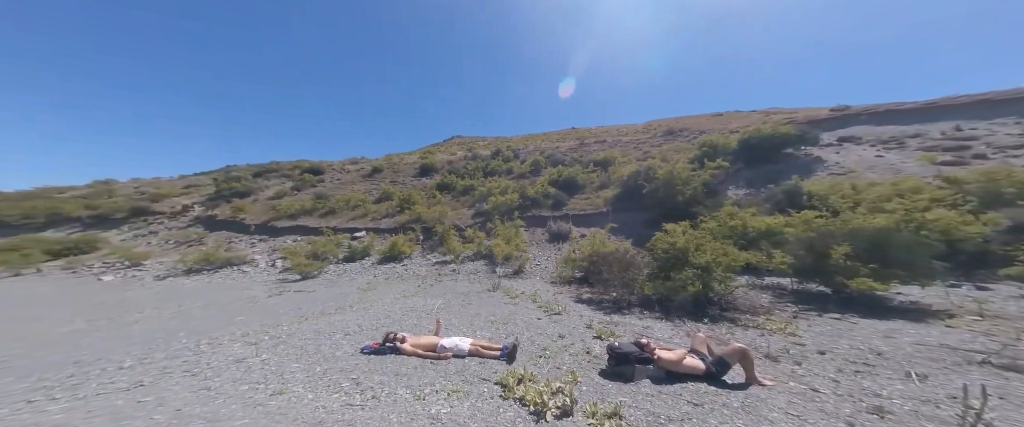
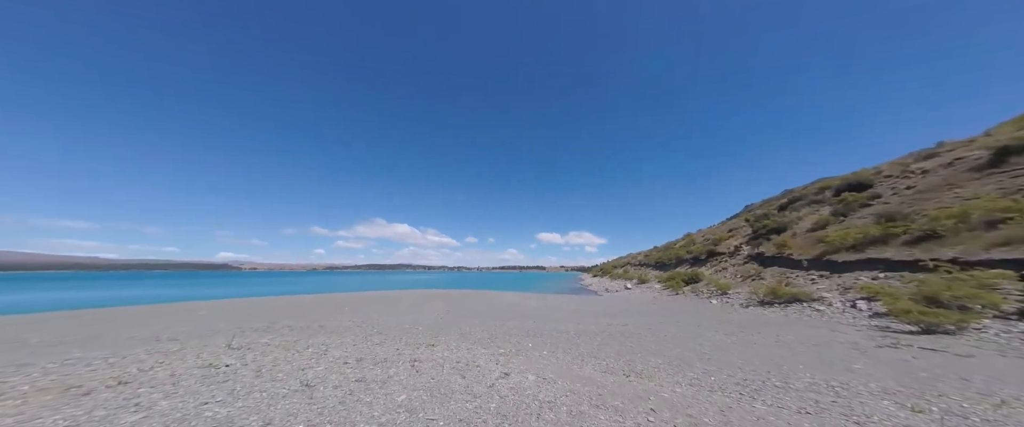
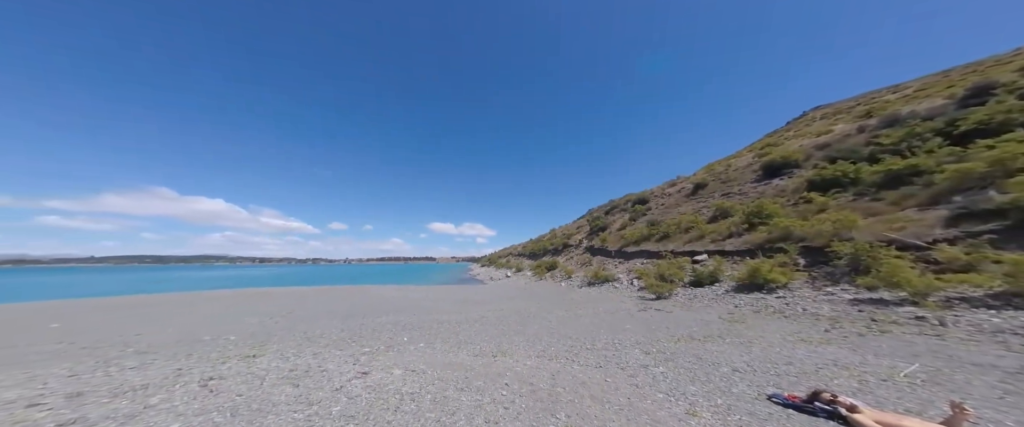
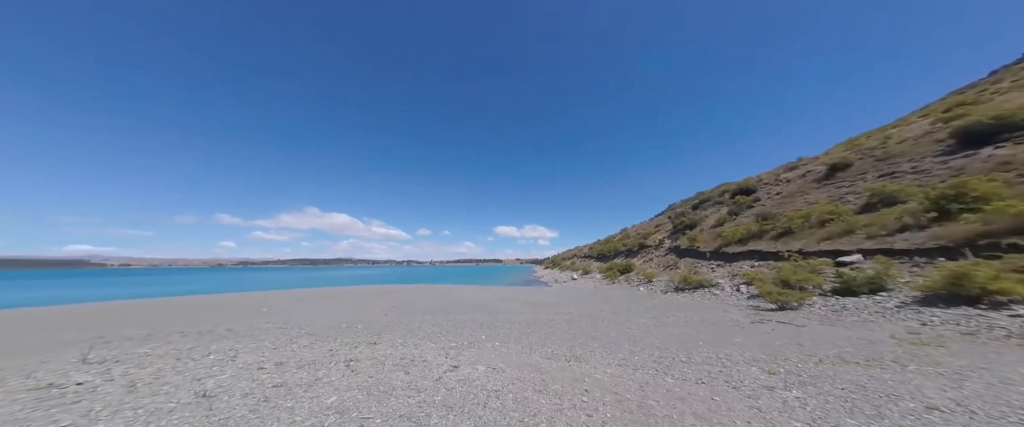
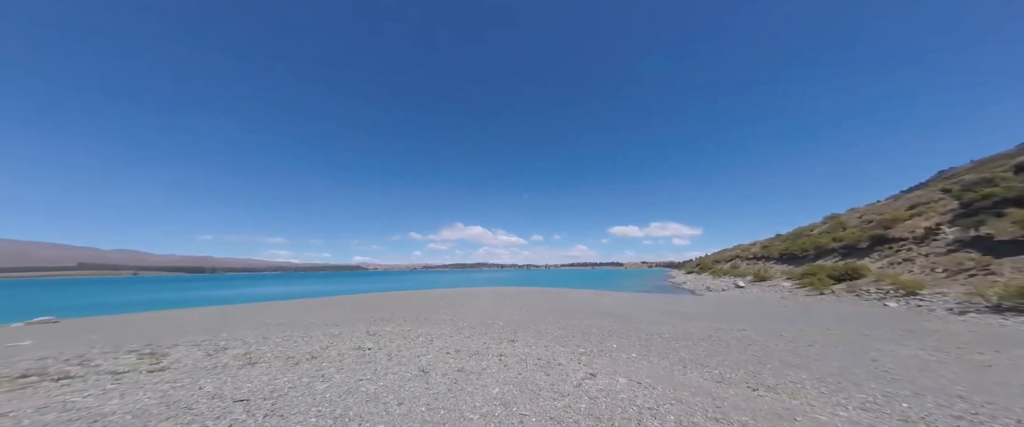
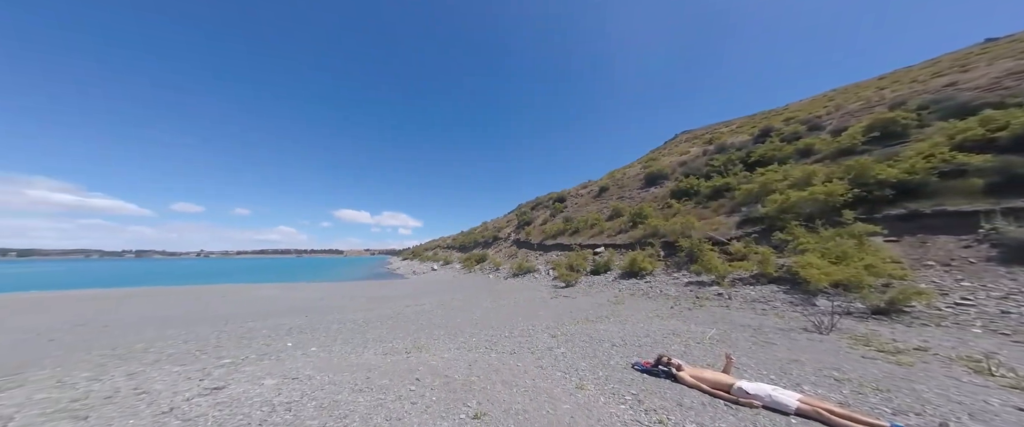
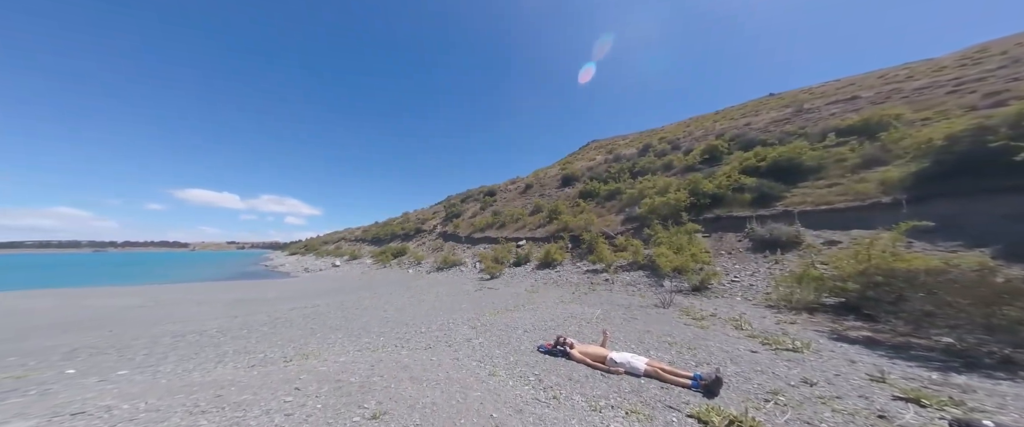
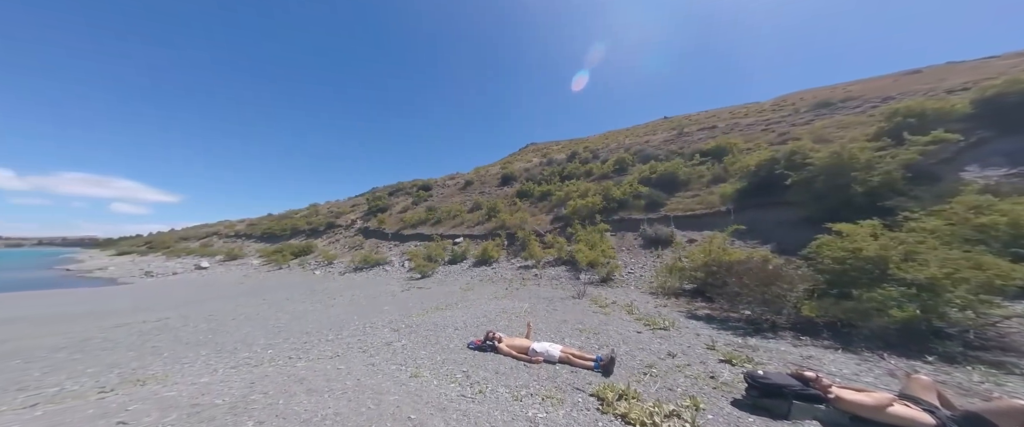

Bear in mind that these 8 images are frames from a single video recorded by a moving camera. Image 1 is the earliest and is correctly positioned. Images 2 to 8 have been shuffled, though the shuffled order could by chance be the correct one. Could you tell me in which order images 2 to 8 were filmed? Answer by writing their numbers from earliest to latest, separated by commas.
8, 7, 6, 3, 4, 2, 5
